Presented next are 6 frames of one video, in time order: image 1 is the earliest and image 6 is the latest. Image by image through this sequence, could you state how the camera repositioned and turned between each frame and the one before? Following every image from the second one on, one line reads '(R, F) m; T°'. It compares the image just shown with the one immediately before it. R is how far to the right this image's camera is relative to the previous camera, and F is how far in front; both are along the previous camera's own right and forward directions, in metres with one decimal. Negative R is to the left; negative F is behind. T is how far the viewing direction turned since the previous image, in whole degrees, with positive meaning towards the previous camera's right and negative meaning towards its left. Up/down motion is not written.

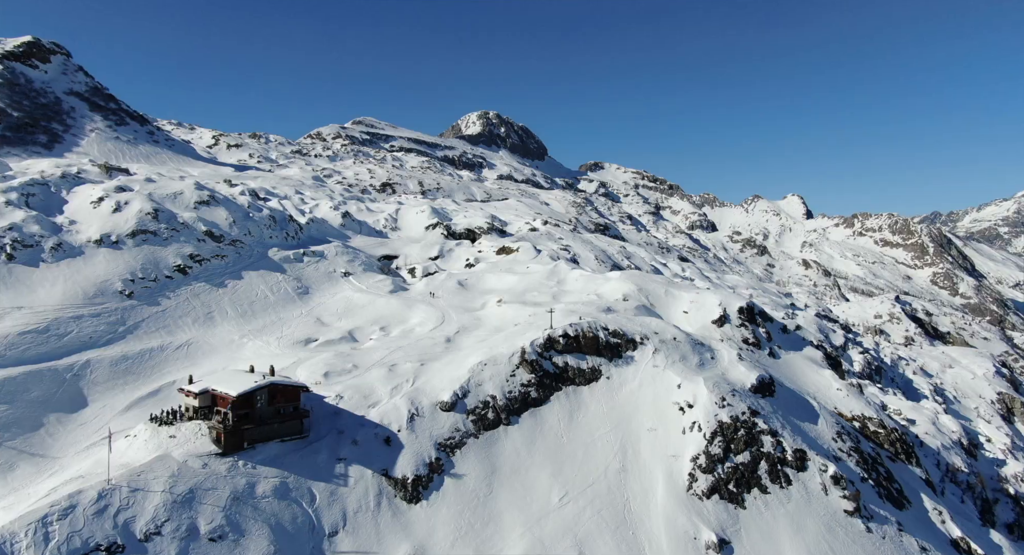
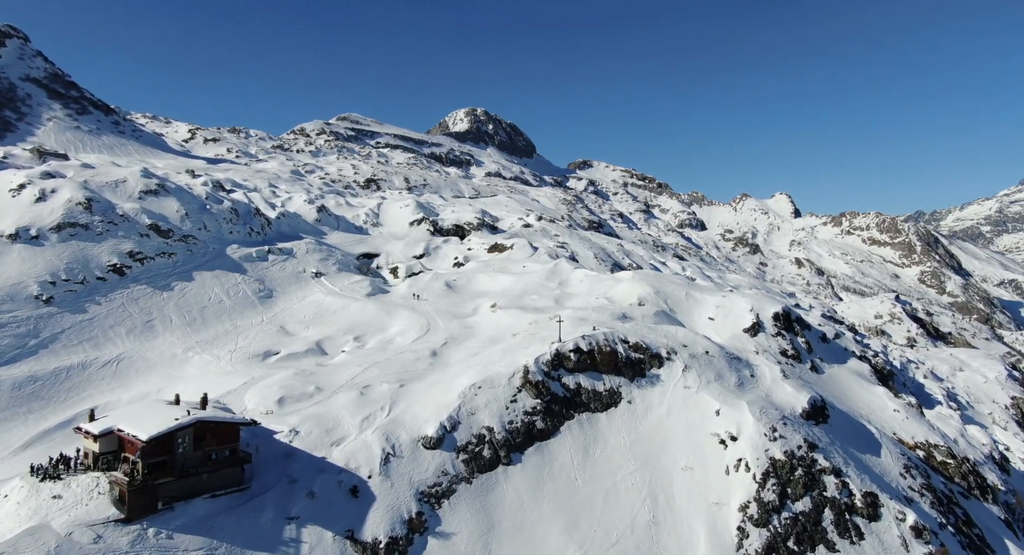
(-1.0, +11.1) m; +1°
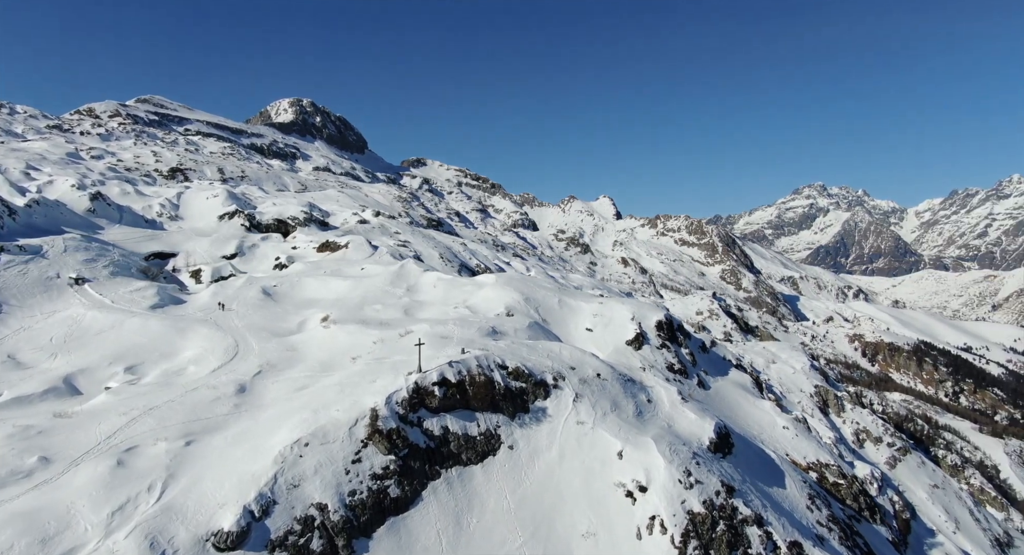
(-0.5, +12.4) m; +15°
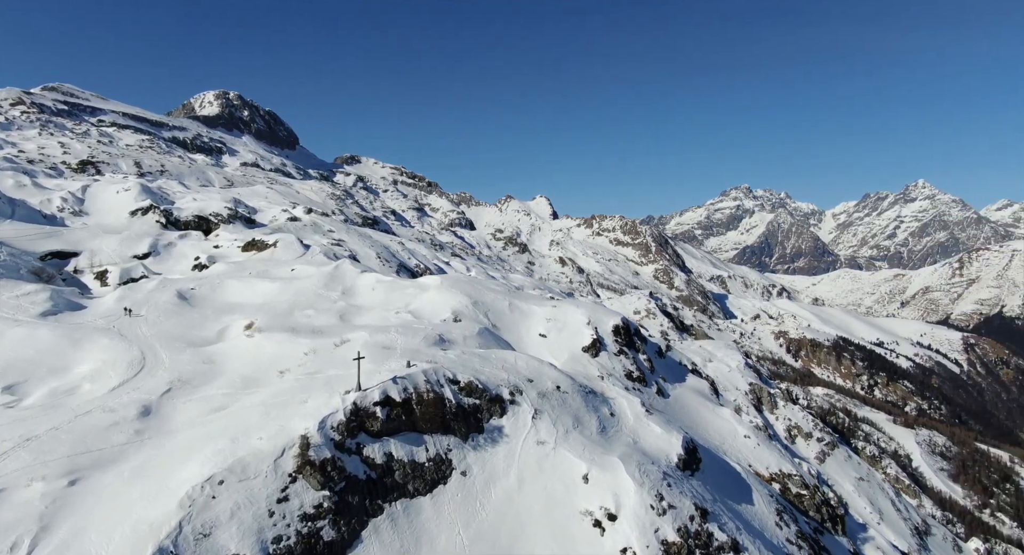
(-0.8, +4.3) m; +6°
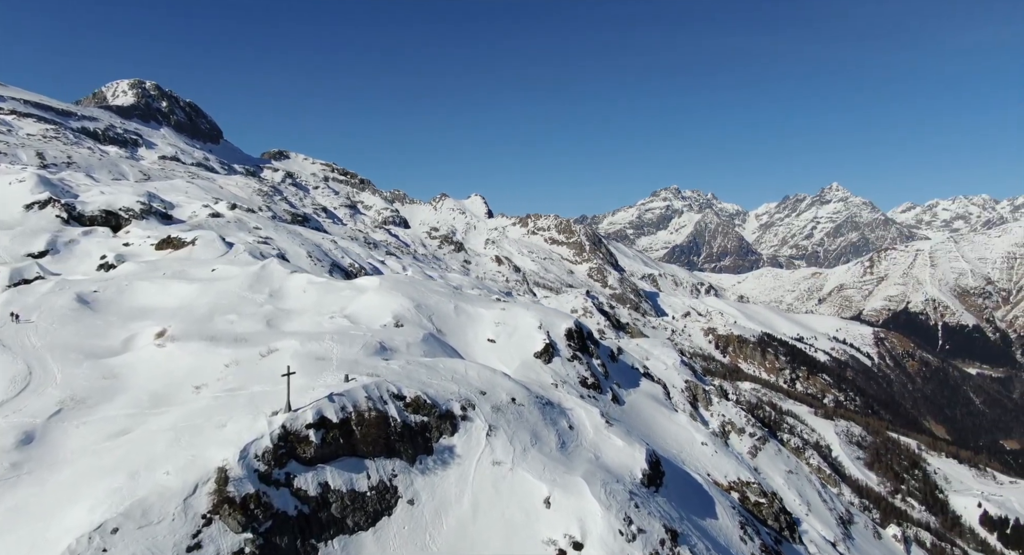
(-0.9, +3.6) m; +6°
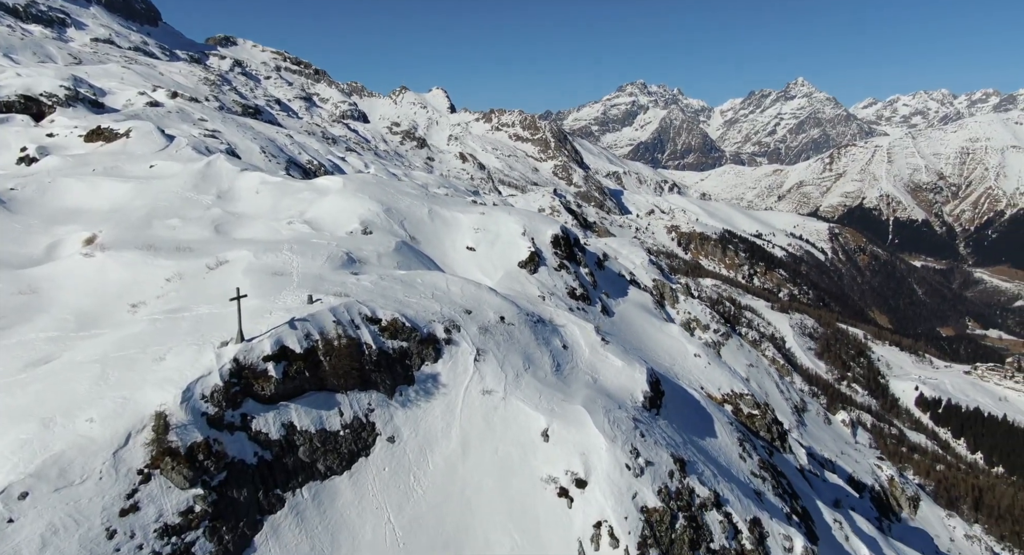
(-1.2, +4.8) m; +3°
